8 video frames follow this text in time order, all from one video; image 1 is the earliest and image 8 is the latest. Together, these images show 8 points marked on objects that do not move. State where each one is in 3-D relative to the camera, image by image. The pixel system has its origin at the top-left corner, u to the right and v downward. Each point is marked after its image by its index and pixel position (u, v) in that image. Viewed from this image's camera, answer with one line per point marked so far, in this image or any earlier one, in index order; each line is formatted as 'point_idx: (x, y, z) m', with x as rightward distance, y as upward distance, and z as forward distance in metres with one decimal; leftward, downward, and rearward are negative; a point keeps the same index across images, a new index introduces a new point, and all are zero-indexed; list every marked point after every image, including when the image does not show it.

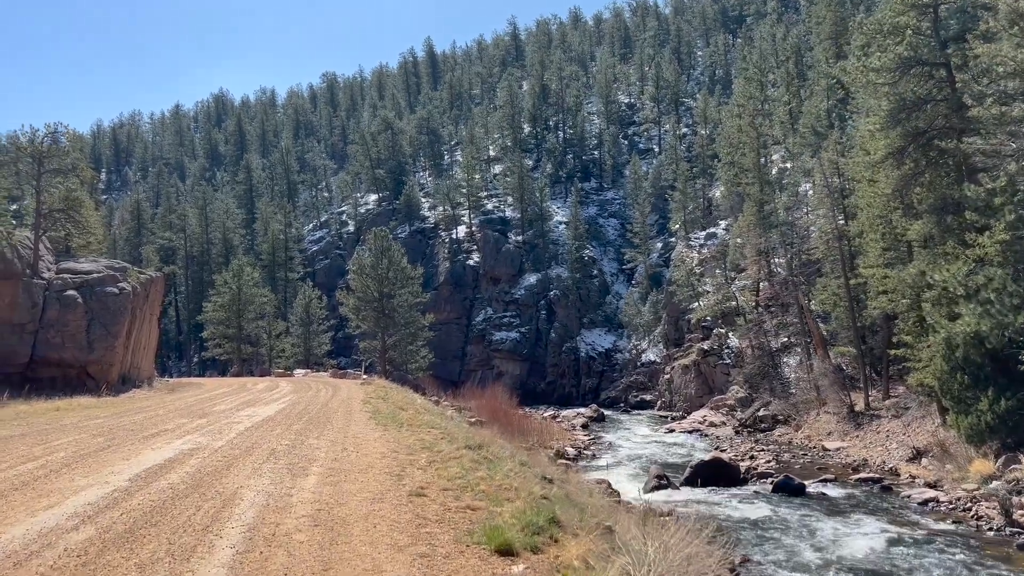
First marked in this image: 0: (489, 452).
0: (-0.2, -1.7, +8.2) m
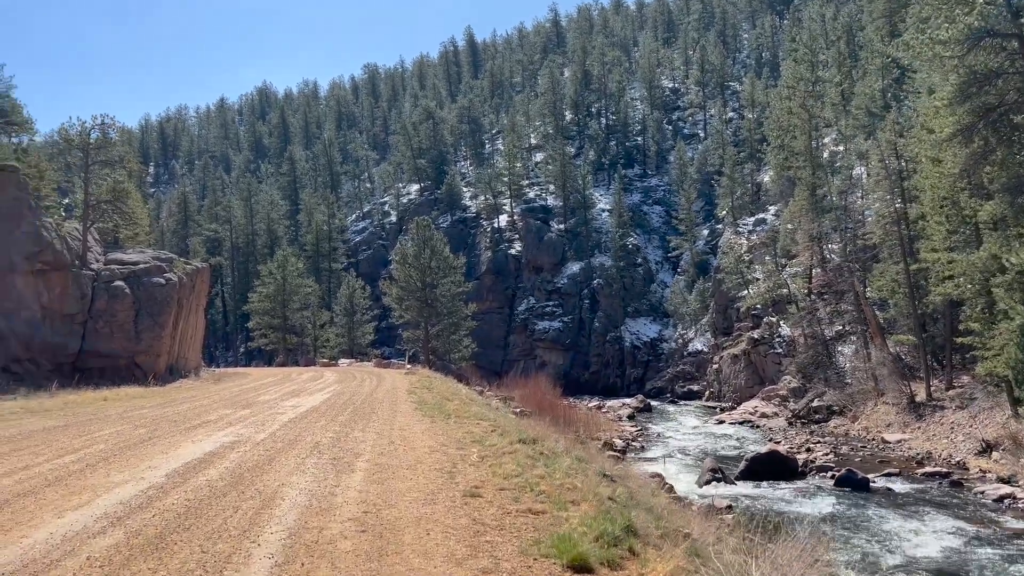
0: (+0.4, -1.5, +7.7) m
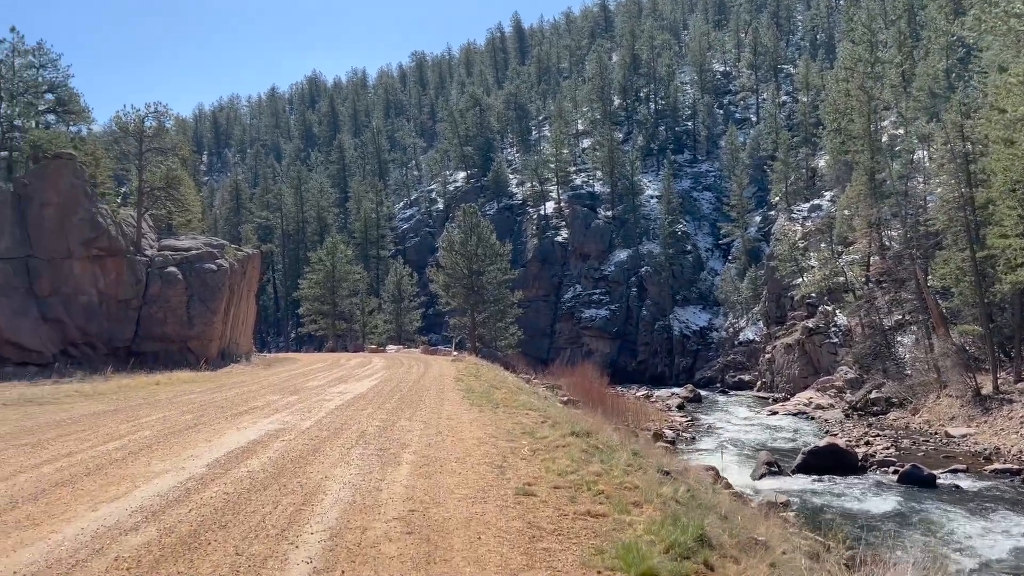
0: (+0.8, -1.4, +7.3) m
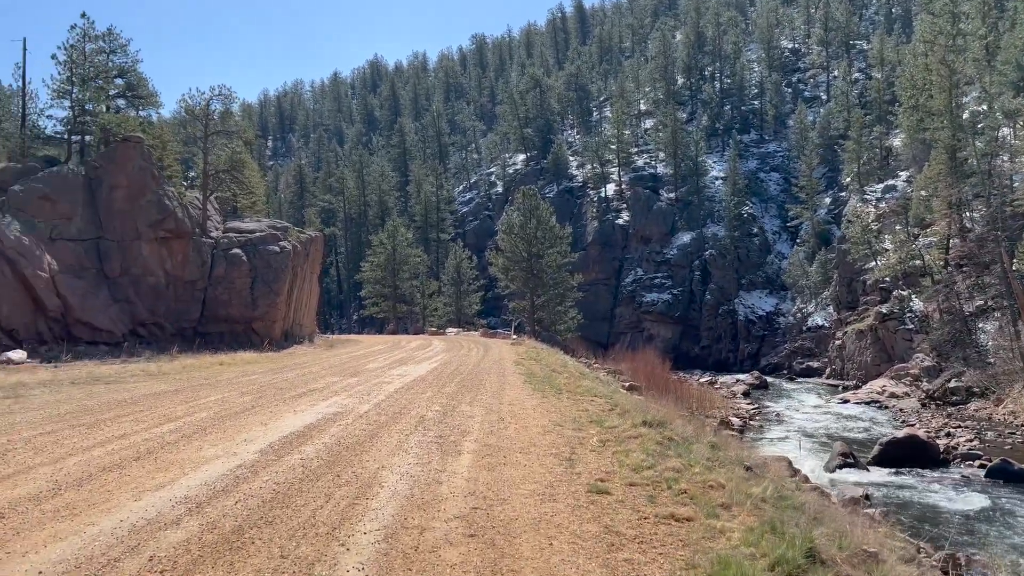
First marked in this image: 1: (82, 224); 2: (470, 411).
0: (+1.4, -1.2, +6.8) m
1: (-10.5, +1.6, +19.9) m
2: (-0.4, -1.2, +8.2) m
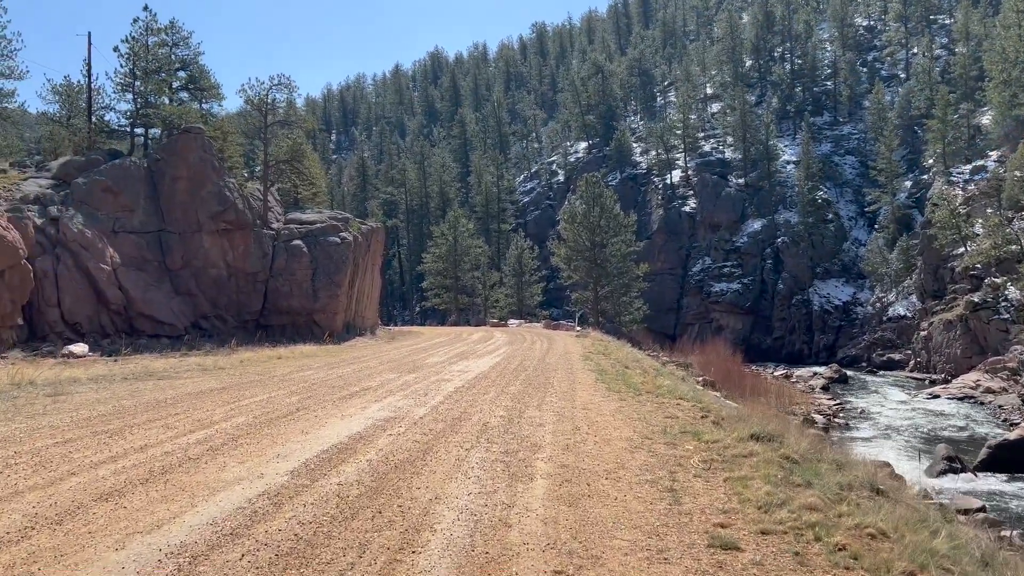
0: (+1.9, -1.1, +5.6) m
1: (-8.9, +1.7, +19.6) m
2: (+0.2, -1.1, +7.1) m
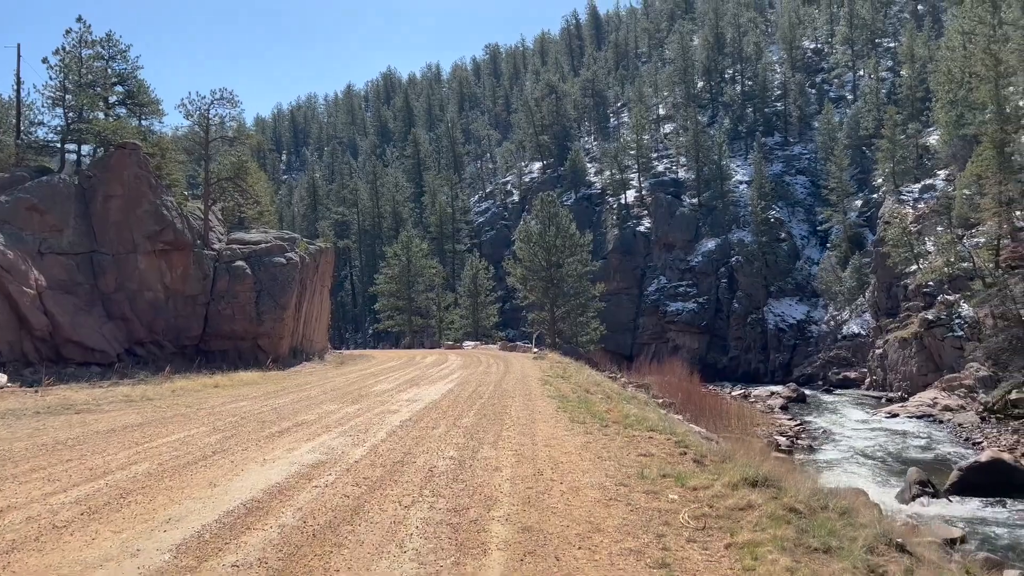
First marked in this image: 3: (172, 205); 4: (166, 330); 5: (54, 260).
0: (+1.7, -1.2, +4.7) m
1: (-10.0, +1.2, +18.2) m
2: (-0.1, -1.3, +6.2) m
3: (-8.5, +2.1, +20.0) m
4: (-8.4, -1.0, +19.2) m
5: (-10.0, +0.6, +17.5) m
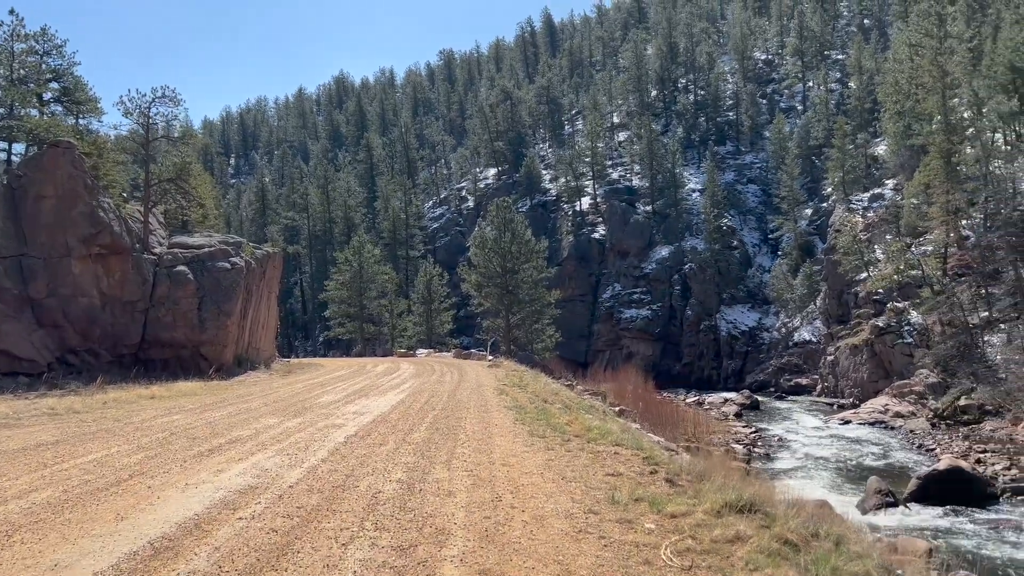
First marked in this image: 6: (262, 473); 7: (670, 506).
0: (+1.4, -1.2, +4.2) m
1: (-11.0, +1.1, +17.0) m
2: (-0.4, -1.3, +5.6) m
3: (-9.6, +2.0, +18.9) m
4: (-9.4, -1.1, +18.1) m
5: (-11.0, +0.5, +16.3) m
6: (-1.9, -1.4, +6.0) m
7: (+0.9, -1.2, +4.5) m
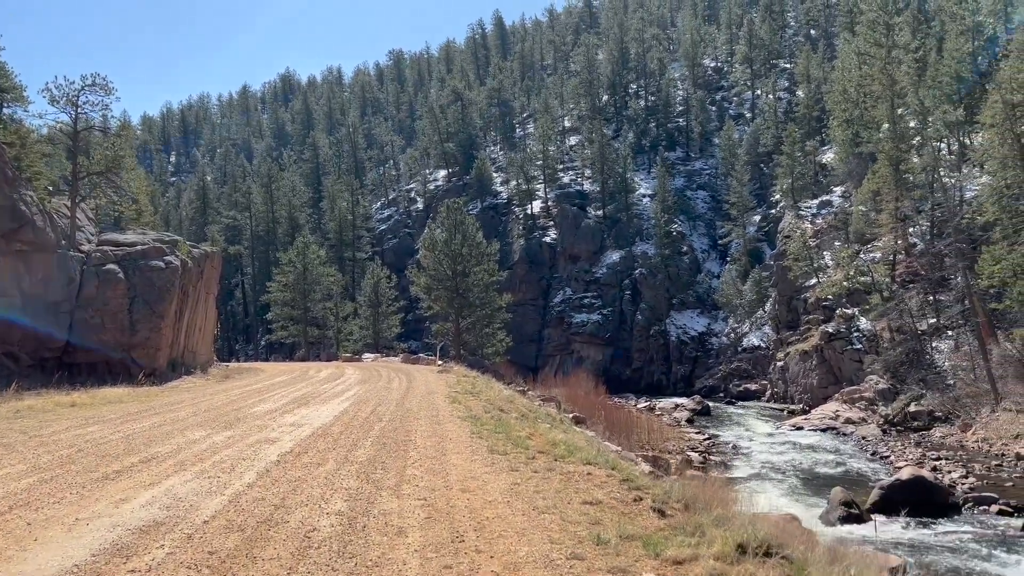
0: (+1.3, -1.2, +3.5) m
1: (-11.9, +1.1, +15.4) m
2: (-0.7, -1.3, +4.7) m
3: (-10.6, +2.0, +17.4) m
4: (-10.4, -1.1, +16.6) m
5: (-11.8, +0.6, +14.7) m
6: (-2.1, -1.3, +5.0) m
7: (+0.7, -1.2, +3.7) m
